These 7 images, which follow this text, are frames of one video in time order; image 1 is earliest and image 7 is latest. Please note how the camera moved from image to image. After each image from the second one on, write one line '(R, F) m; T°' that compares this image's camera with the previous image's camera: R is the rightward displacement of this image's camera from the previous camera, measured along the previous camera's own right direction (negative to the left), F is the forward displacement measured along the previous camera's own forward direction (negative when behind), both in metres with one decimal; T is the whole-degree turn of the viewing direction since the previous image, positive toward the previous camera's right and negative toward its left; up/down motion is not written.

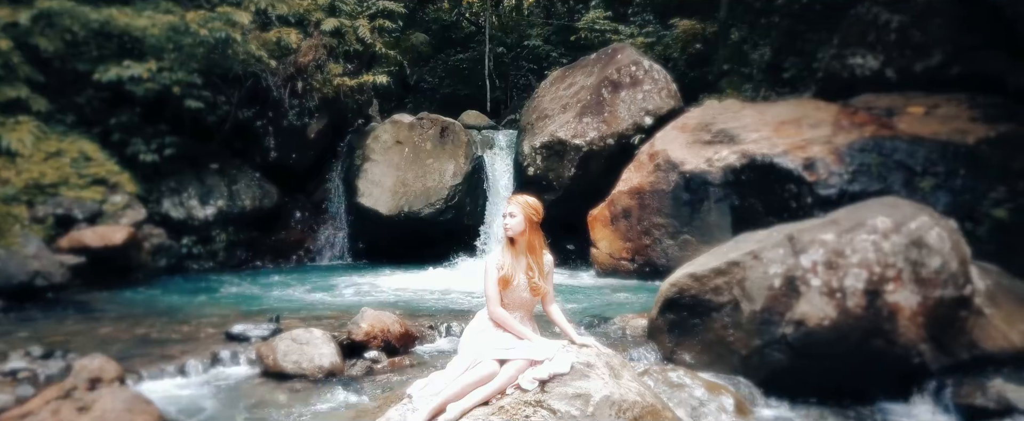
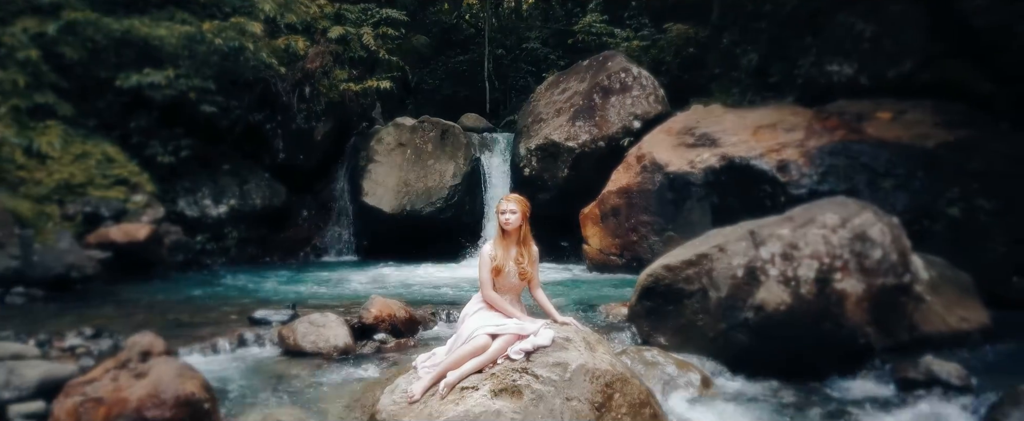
(0.0, -0.4) m; 0°
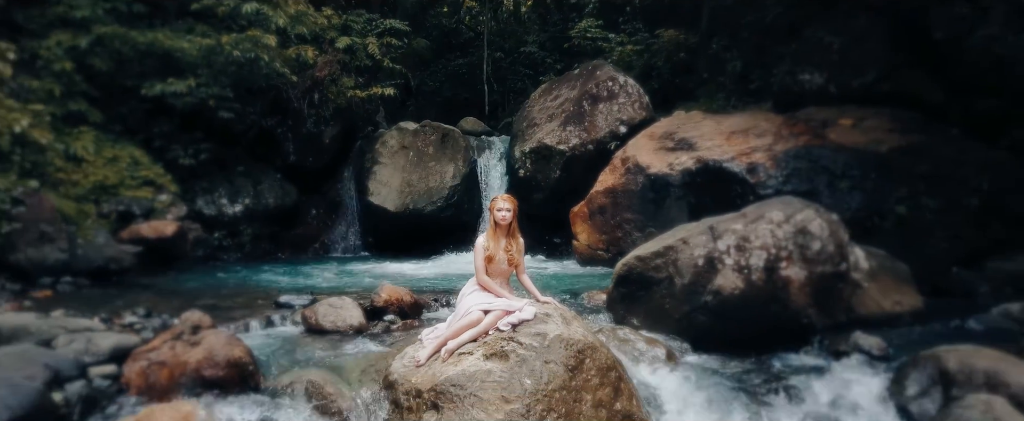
(+0.1, -0.6) m; 0°
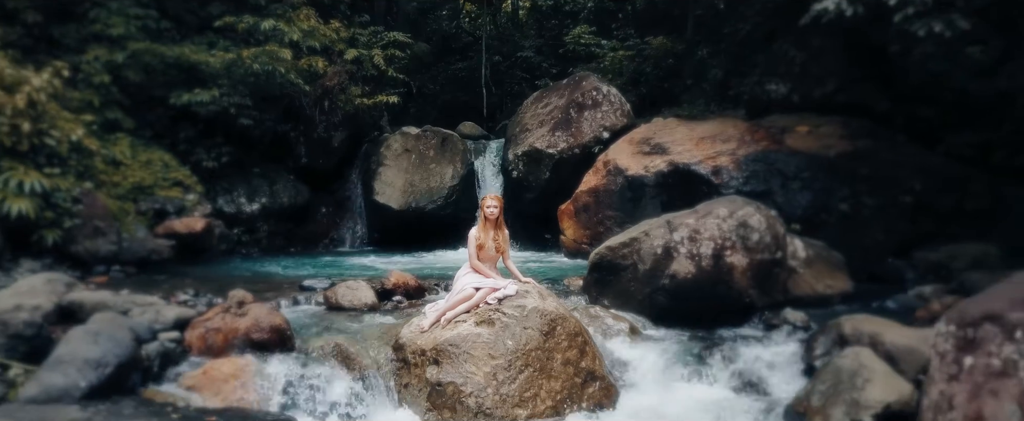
(+0.1, -0.8) m; 0°
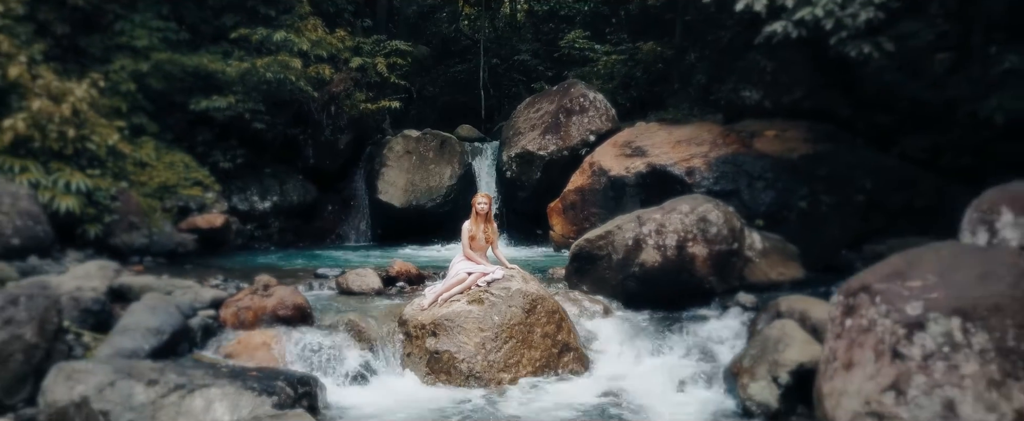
(+0.1, -0.7) m; 0°
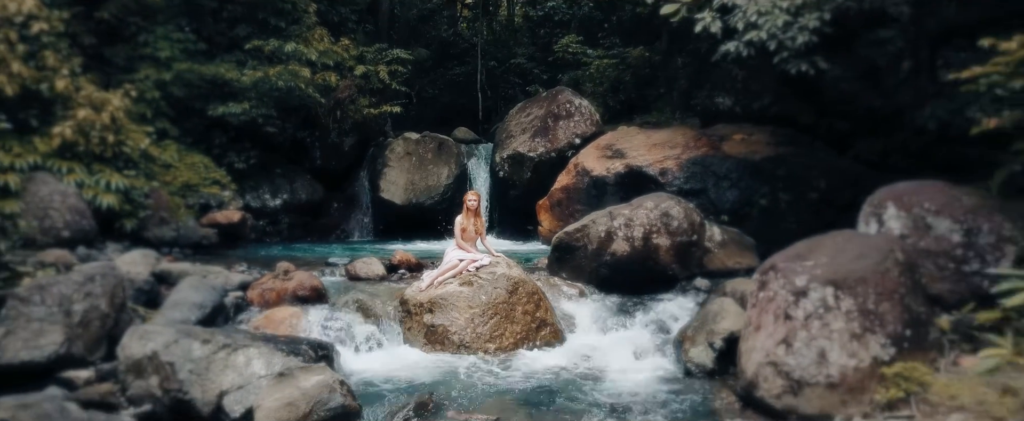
(+0.1, -0.8) m; 0°
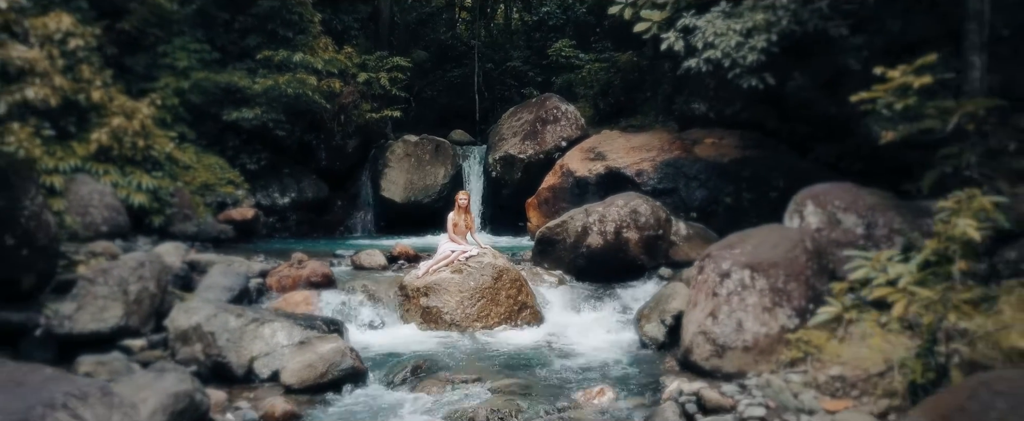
(+0.2, -0.8) m; 0°
